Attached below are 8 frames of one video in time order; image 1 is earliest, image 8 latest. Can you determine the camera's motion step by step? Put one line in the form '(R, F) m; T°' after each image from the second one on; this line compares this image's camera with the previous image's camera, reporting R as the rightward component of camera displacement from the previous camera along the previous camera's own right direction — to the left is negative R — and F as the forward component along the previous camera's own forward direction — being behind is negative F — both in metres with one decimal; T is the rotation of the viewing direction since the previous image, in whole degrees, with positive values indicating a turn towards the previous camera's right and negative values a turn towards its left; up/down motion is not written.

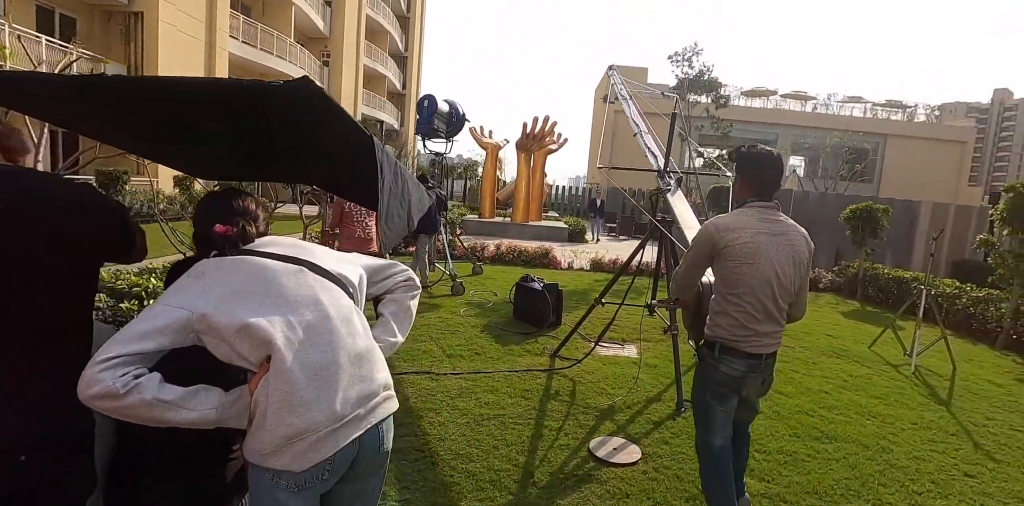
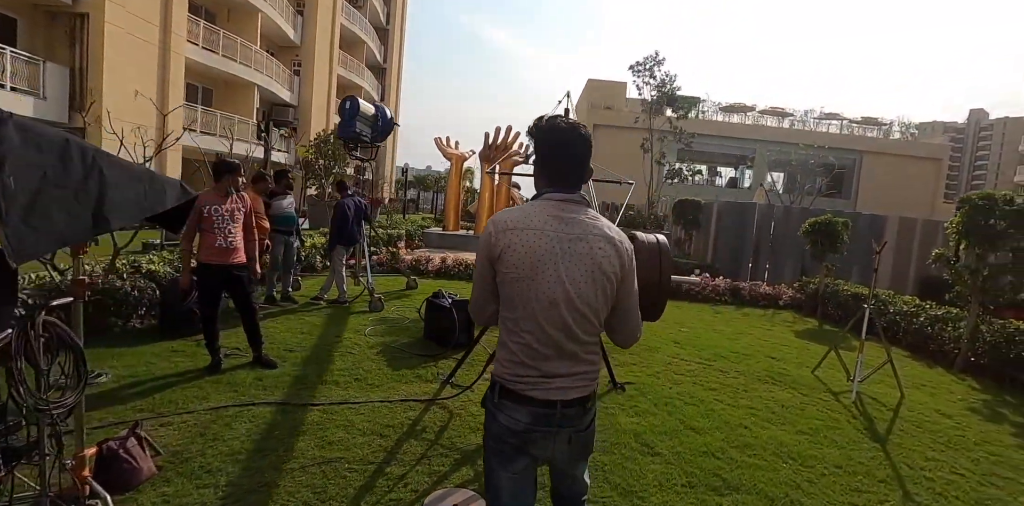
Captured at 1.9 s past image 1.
(+0.9, +0.6) m; +1°
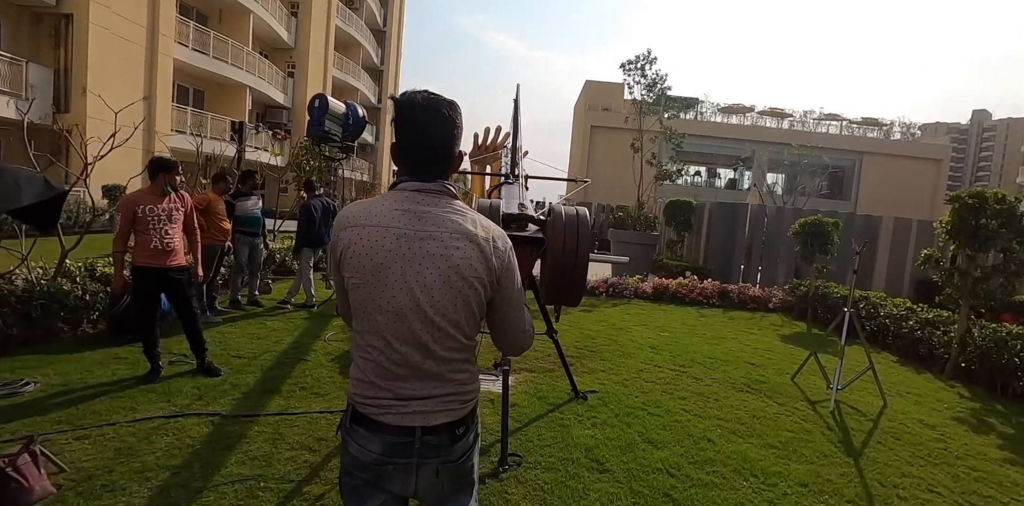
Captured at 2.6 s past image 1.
(+0.4, +0.2) m; 0°
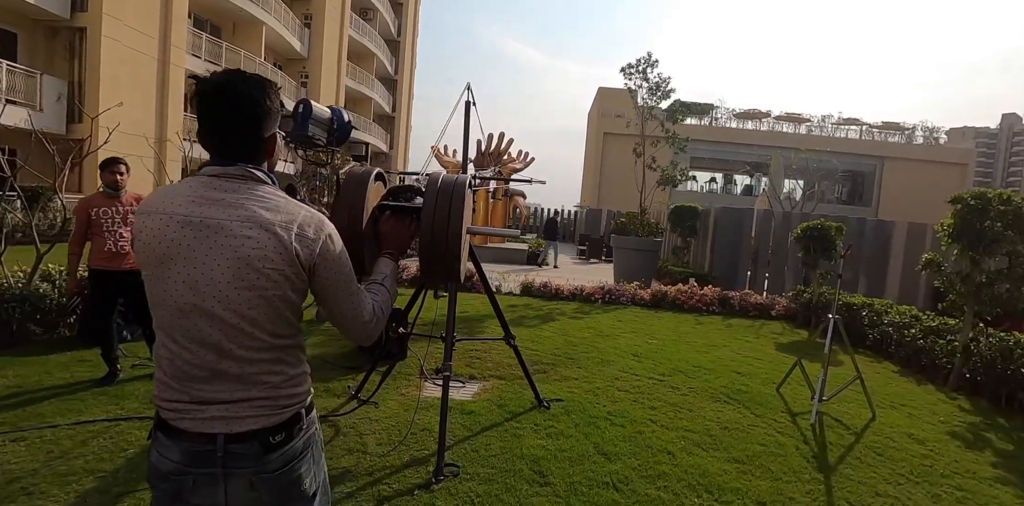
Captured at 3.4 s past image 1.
(+0.5, +0.2) m; -2°
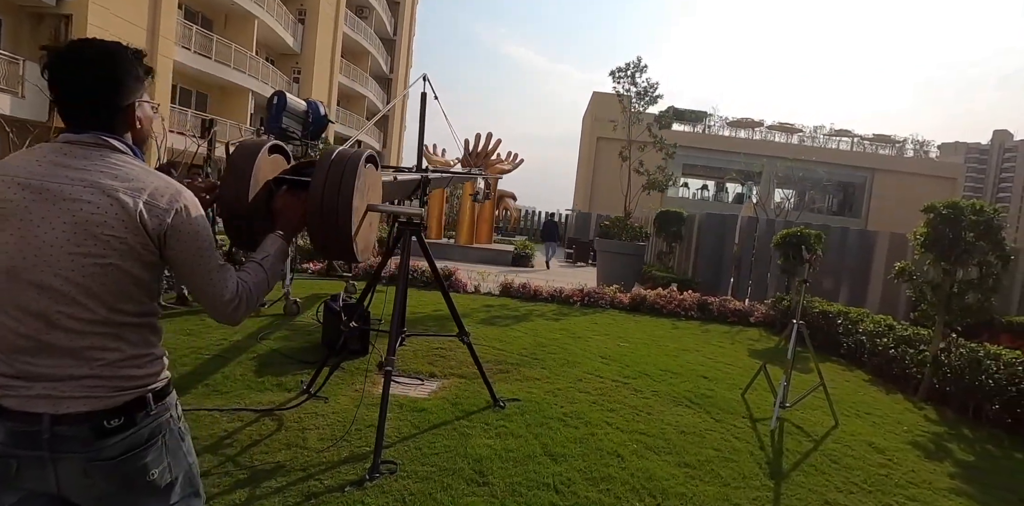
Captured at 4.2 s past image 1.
(+0.3, +0.1) m; +1°
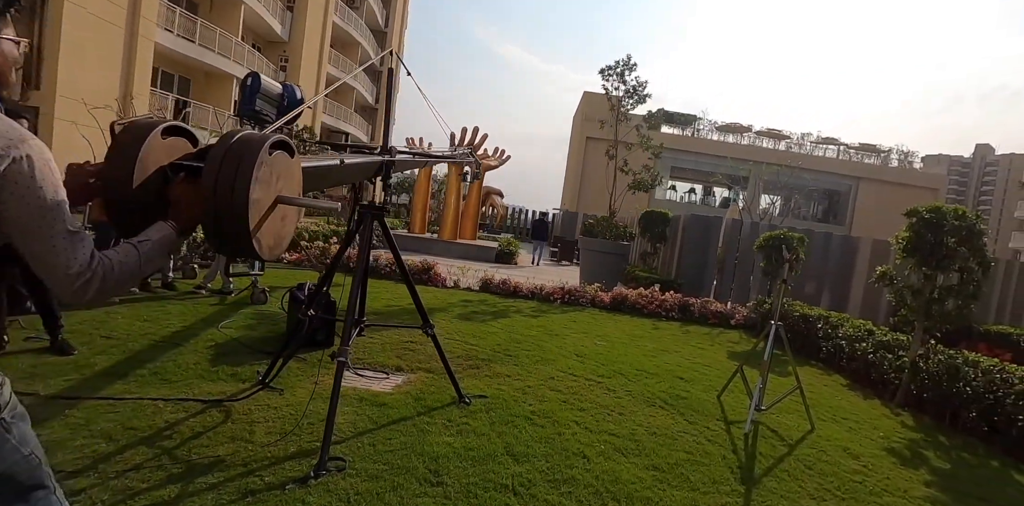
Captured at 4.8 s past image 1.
(+0.1, +0.2) m; +1°
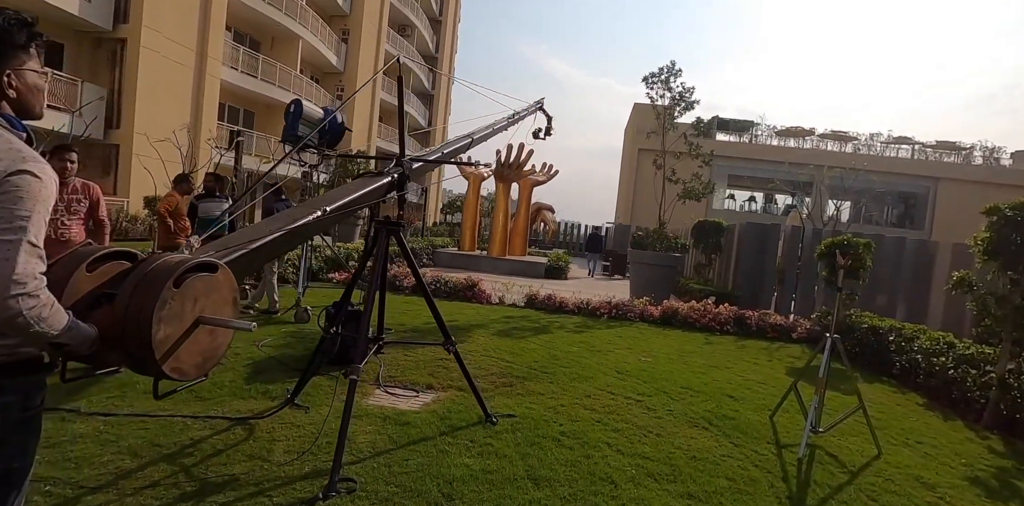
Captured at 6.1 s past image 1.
(+0.2, +0.1) m; -6°
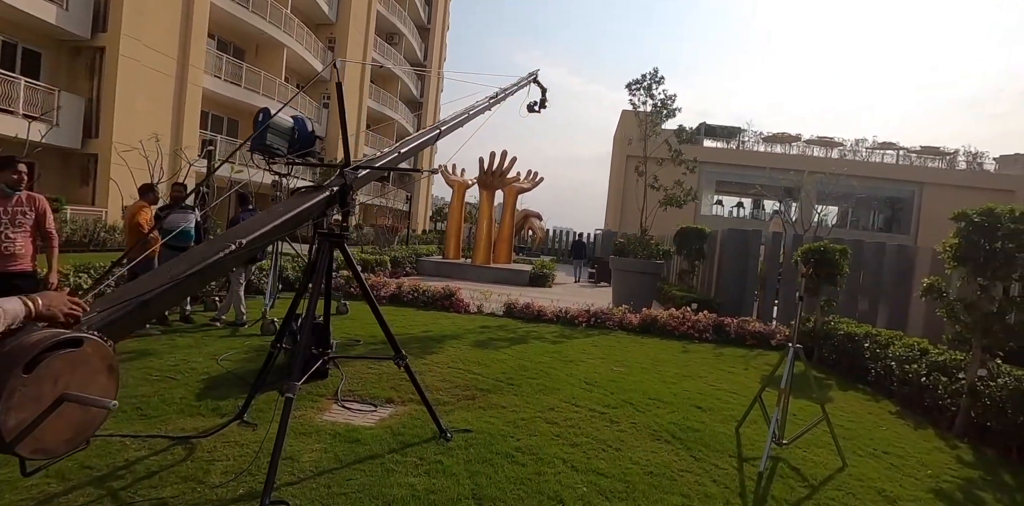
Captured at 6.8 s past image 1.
(+0.3, +0.1) m; +1°
